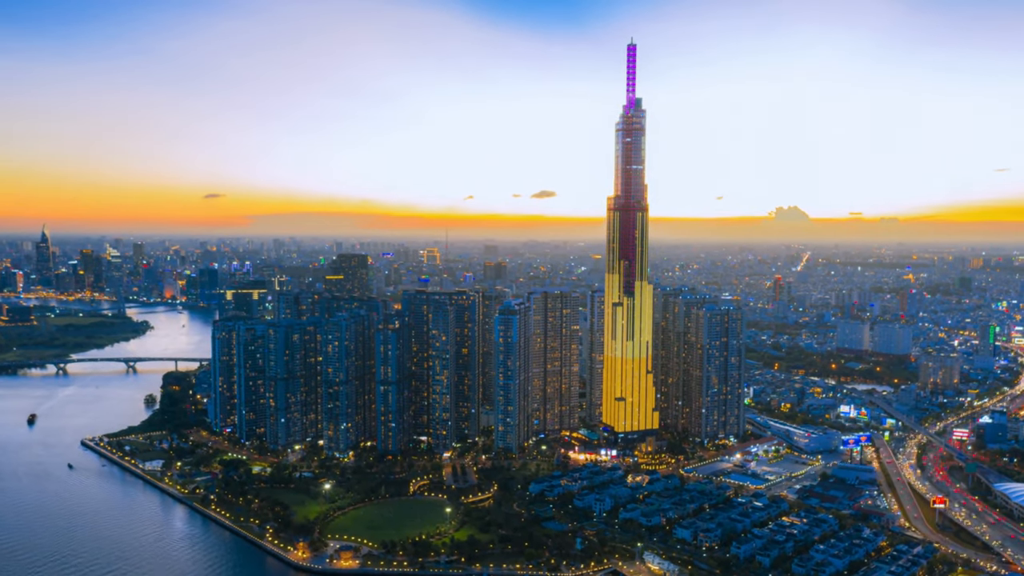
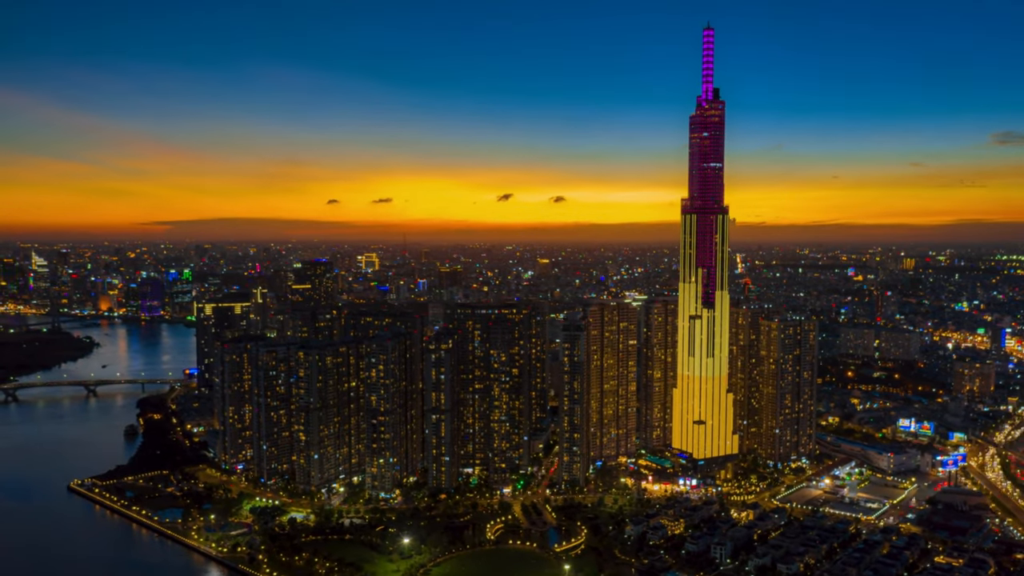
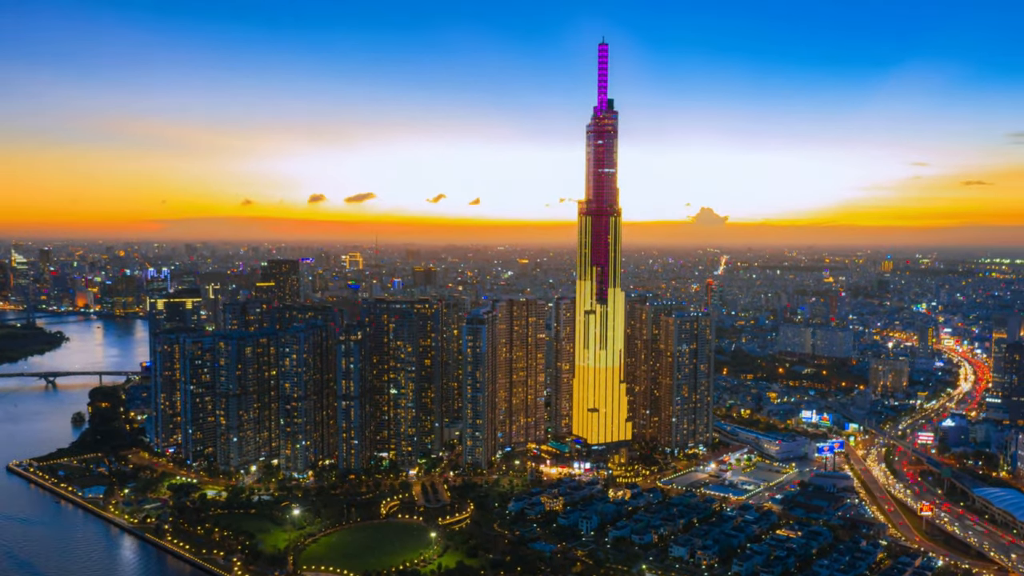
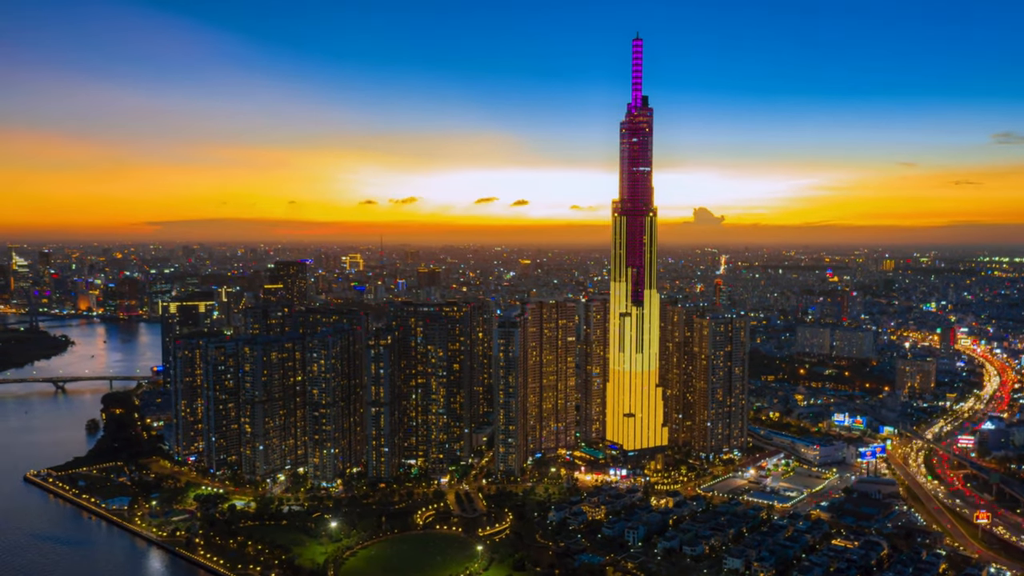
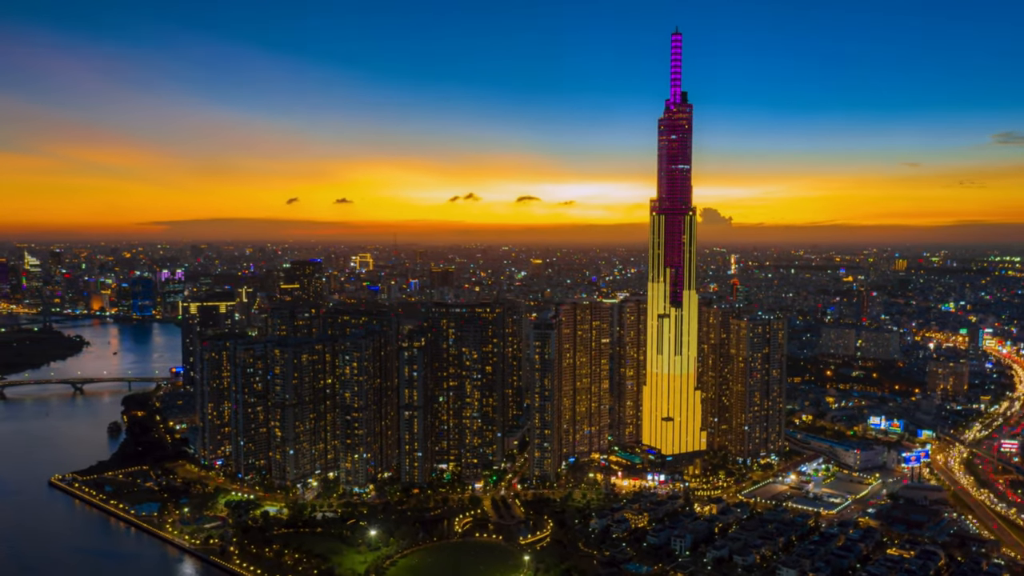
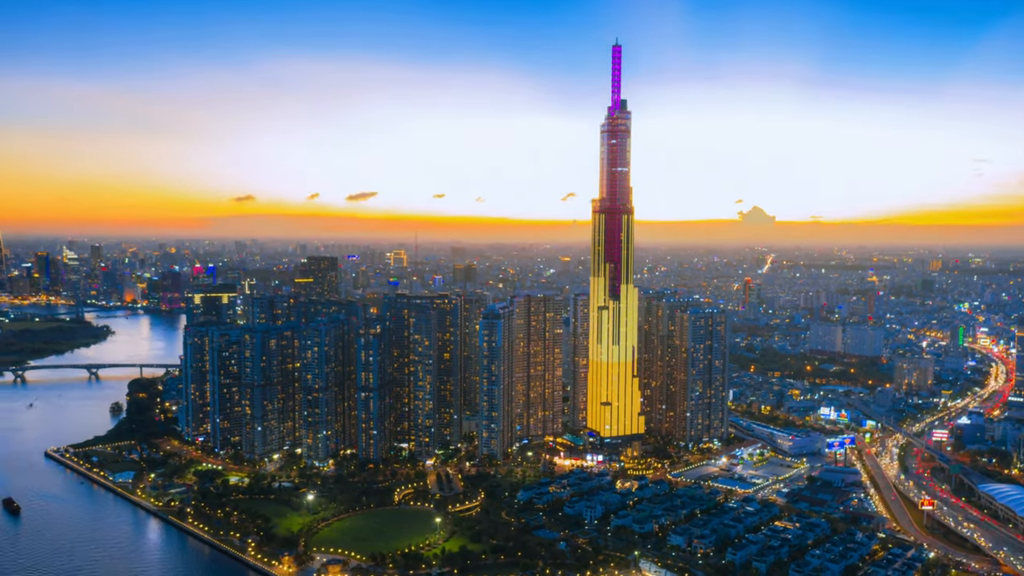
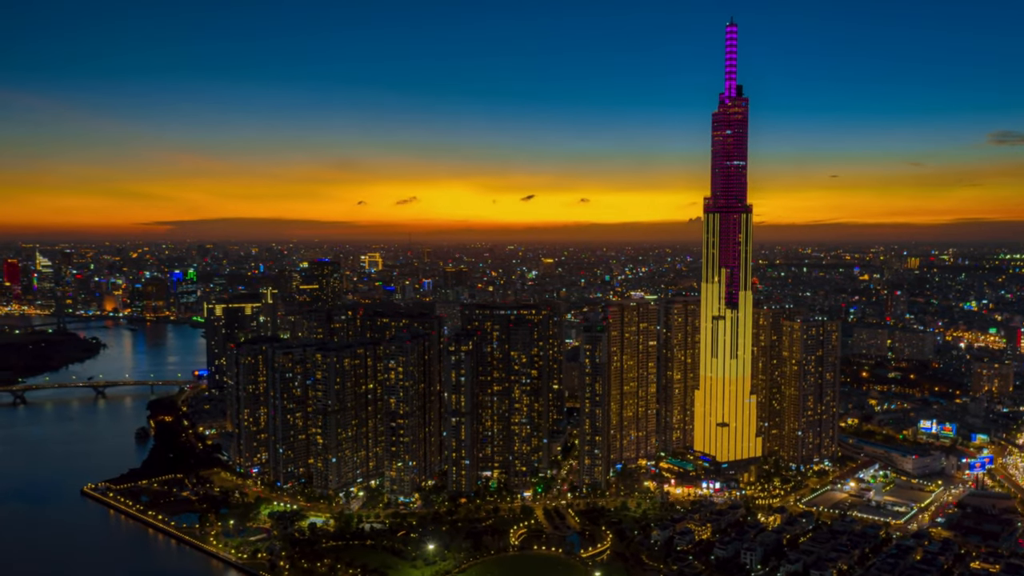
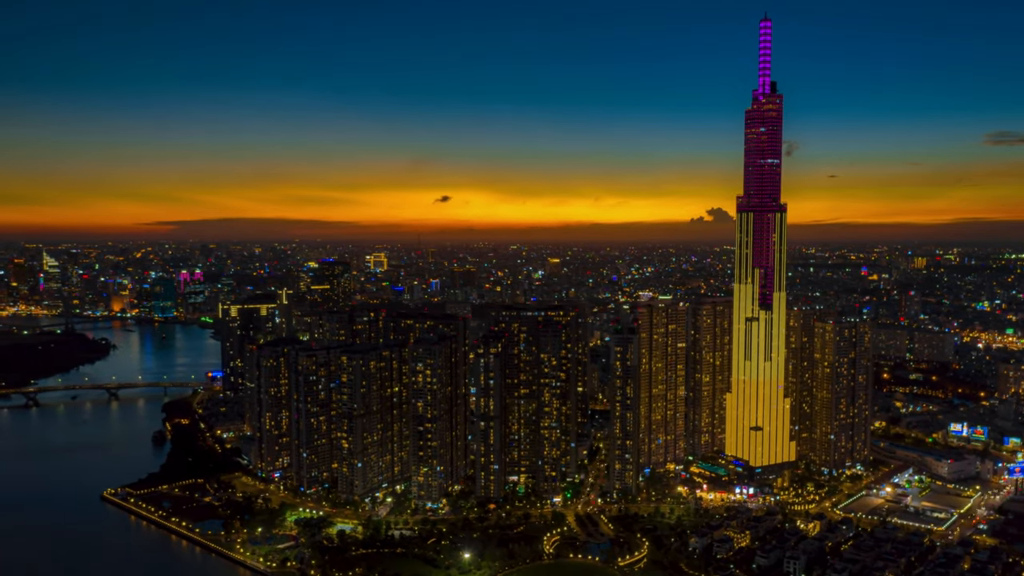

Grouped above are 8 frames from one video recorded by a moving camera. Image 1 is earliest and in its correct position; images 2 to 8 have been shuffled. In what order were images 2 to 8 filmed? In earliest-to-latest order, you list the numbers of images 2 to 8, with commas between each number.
6, 3, 4, 5, 2, 7, 8
